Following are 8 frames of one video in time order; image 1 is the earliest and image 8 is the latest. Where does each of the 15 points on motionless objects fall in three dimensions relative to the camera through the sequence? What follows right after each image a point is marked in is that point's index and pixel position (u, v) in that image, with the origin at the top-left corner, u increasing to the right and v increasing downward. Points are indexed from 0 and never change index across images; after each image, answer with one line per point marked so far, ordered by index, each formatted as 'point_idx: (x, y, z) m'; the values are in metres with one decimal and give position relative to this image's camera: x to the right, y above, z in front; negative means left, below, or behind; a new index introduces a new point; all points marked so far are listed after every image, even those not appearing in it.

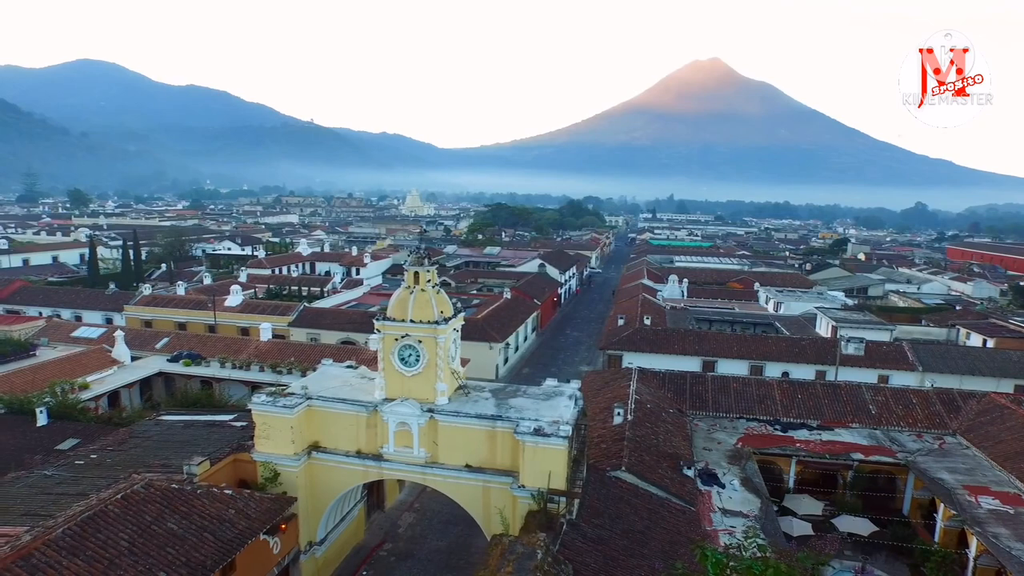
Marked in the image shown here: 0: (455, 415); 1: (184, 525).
0: (-0.9, -2.2, +11.6) m
1: (-4.8, -3.5, +9.6) m
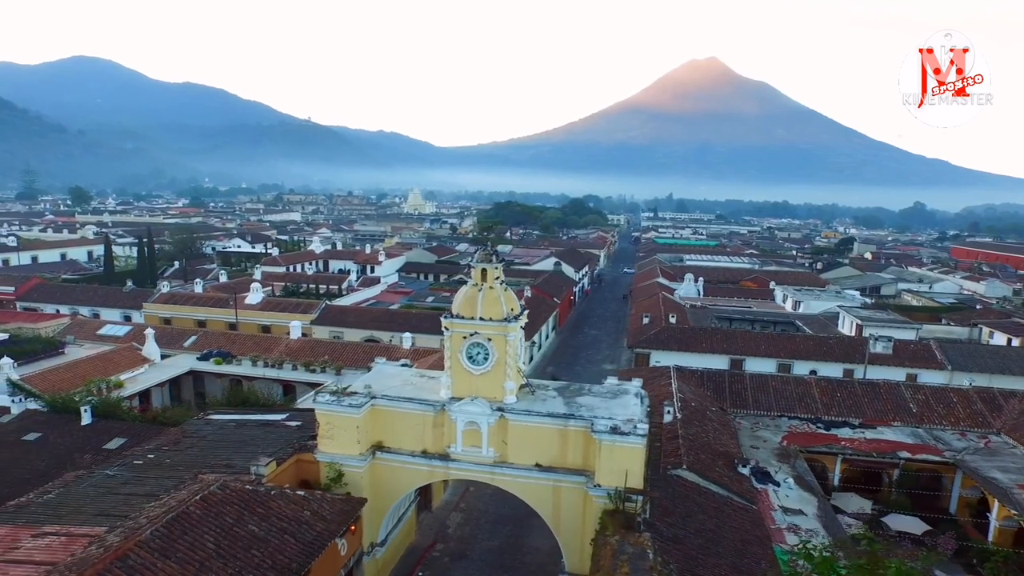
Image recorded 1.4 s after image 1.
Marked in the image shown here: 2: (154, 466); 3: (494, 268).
0: (+0.3, -2.2, +11.5) m
1: (-3.6, -3.5, +9.4) m
2: (-6.6, -3.2, +12.0) m
3: (-0.3, +0.4, +12.0) m
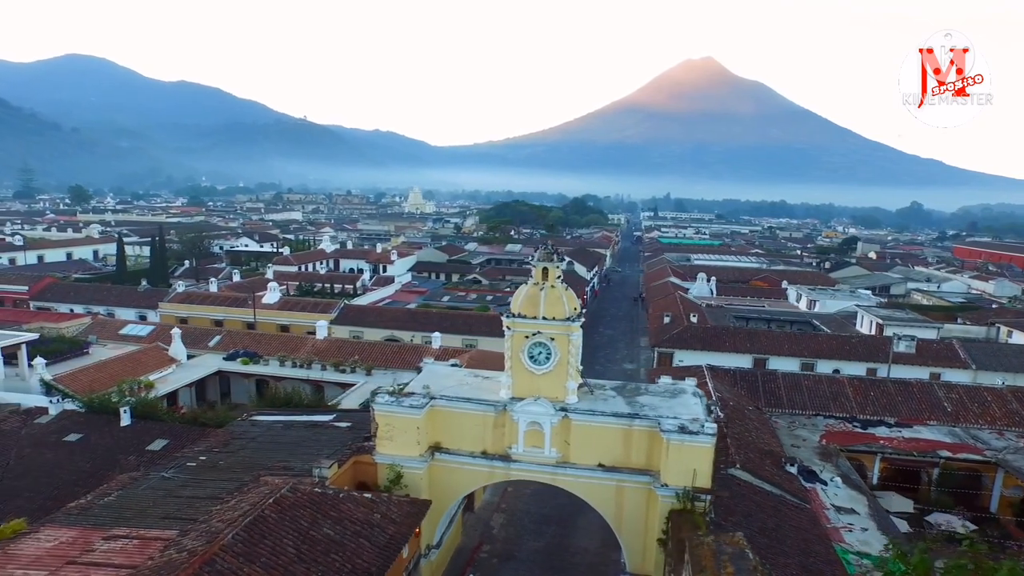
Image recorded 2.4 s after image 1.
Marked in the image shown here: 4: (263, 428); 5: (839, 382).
0: (+1.4, -2.2, +11.4) m
1: (-2.4, -3.5, +9.3) m
2: (-5.5, -3.2, +11.8) m
3: (+0.8, +0.4, +11.9) m
4: (-5.2, -2.9, +13.6) m
5: (+9.6, -2.8, +19.2) m
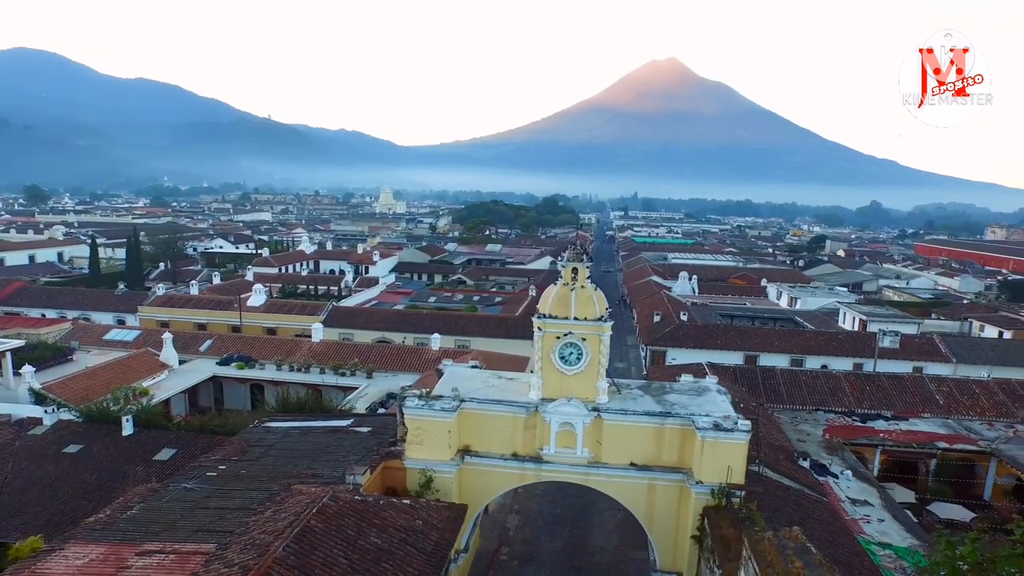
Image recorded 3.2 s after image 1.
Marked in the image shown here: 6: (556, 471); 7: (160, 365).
0: (+2.0, -2.2, +11.4) m
1: (-1.8, -3.5, +9.1) m
2: (-4.9, -3.3, +11.4) m
3: (+1.3, +0.4, +11.9) m
4: (-4.7, -3.0, +13.2) m
5: (+9.7, -2.7, +19.7) m
6: (+0.8, -3.3, +11.6) m
7: (-10.6, -2.3, +19.6) m
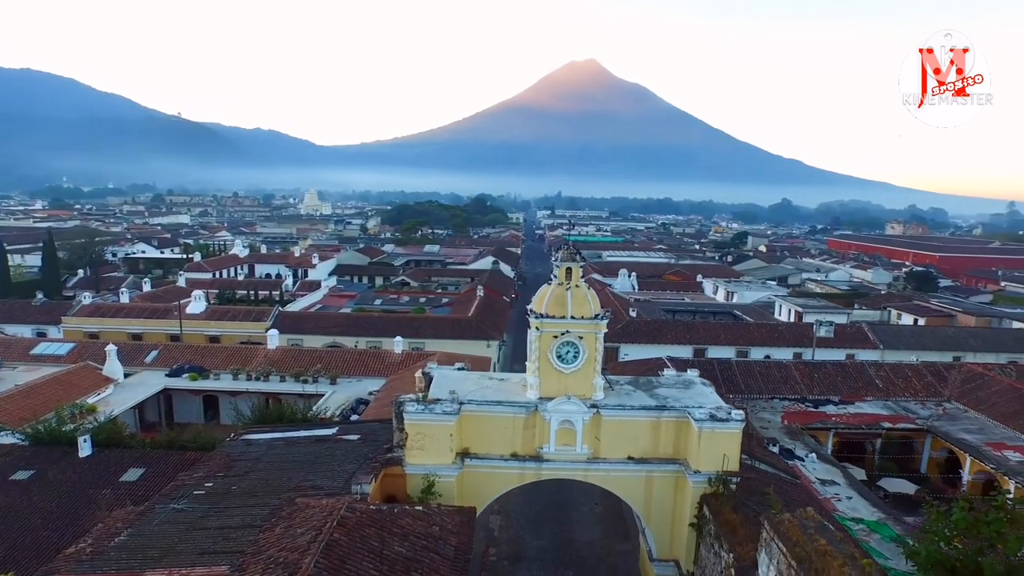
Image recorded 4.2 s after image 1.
0: (+2.0, -2.2, +11.7) m
1: (-1.4, -3.5, +9.0) m
2: (-4.8, -3.4, +10.9) m
3: (+1.2, +0.4, +12.1) m
4: (-4.8, -3.1, +12.7) m
5: (+8.7, -2.5, +20.9) m
6: (+0.8, -3.2, +11.8) m
7: (-11.4, -2.6, +18.3) m
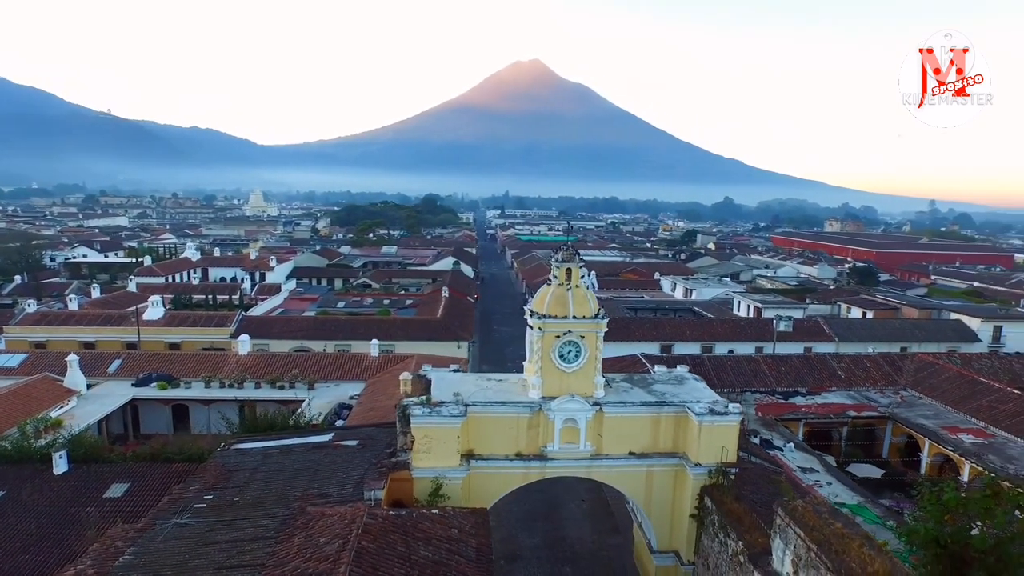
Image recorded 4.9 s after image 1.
0: (+2.0, -2.1, +11.9) m
1: (-1.1, -3.6, +8.9) m
2: (-4.6, -3.5, +10.5) m
3: (+1.2, +0.4, +12.2) m
4: (-4.8, -3.2, +12.3) m
5: (+8.0, -2.4, +21.6) m
6: (+0.9, -3.2, +11.9) m
7: (-11.9, -2.8, +17.4) m
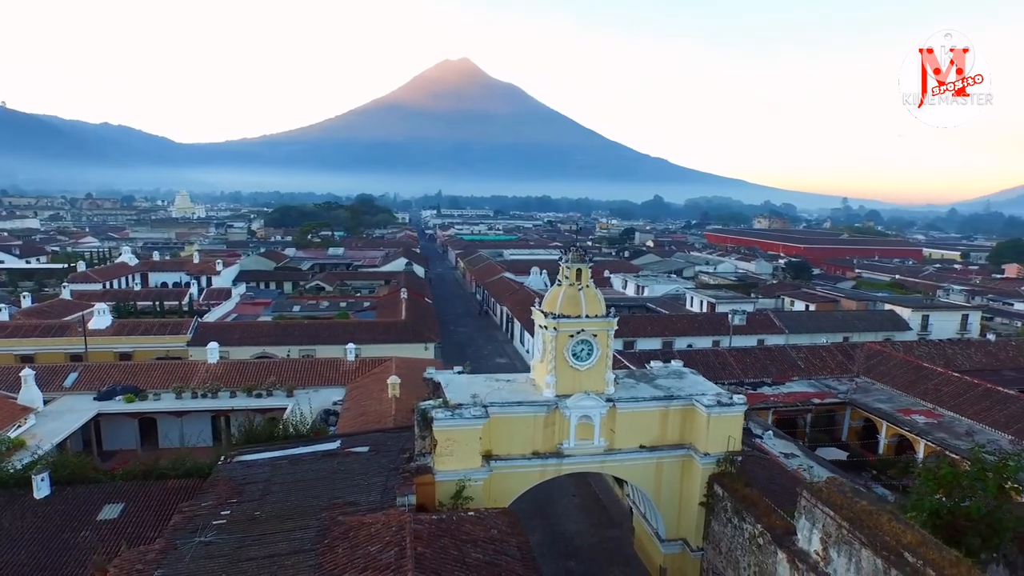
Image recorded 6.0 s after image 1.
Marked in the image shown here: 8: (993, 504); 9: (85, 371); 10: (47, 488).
0: (+2.3, -2.1, +12.3) m
1: (-0.4, -3.6, +8.9) m
2: (-4.1, -3.6, +10.1) m
3: (+1.4, +0.4, +12.5) m
4: (-4.5, -3.3, +11.9) m
5: (+7.1, -2.2, +22.6) m
6: (+1.2, -3.2, +12.1) m
7: (-12.1, -3.0, +16.2) m
8: (+7.0, -3.2, +9.7) m
9: (-12.4, -2.4, +18.8) m
10: (-8.6, -3.7, +12.1) m
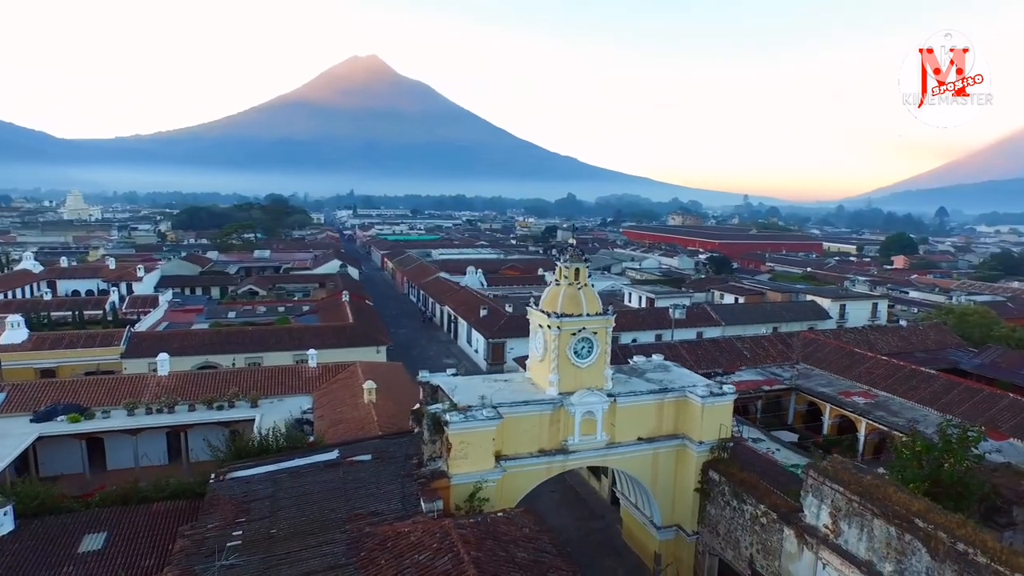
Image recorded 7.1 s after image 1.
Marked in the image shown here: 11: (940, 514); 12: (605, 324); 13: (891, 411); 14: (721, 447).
0: (+2.4, -2.1, +12.6) m
1: (+0.2, -3.6, +9.0) m
2: (-3.7, -3.7, +9.6) m
3: (+1.4, +0.4, +12.7) m
4: (-4.3, -3.4, +11.3) m
5: (+5.7, -2.1, +23.5) m
6: (+1.3, -3.2, +12.3) m
7: (-12.4, -3.3, +14.5) m
8: (+7.4, -3.0, +10.7) m
9: (-13.0, -2.7, +17.1) m
10: (-8.4, -3.9, +11.0) m
11: (+5.8, -3.1, +8.8) m
12: (+1.8, -0.7, +12.6) m
13: (+11.1, -3.6, +19.1) m
14: (+4.2, -3.1, +12.9) m
